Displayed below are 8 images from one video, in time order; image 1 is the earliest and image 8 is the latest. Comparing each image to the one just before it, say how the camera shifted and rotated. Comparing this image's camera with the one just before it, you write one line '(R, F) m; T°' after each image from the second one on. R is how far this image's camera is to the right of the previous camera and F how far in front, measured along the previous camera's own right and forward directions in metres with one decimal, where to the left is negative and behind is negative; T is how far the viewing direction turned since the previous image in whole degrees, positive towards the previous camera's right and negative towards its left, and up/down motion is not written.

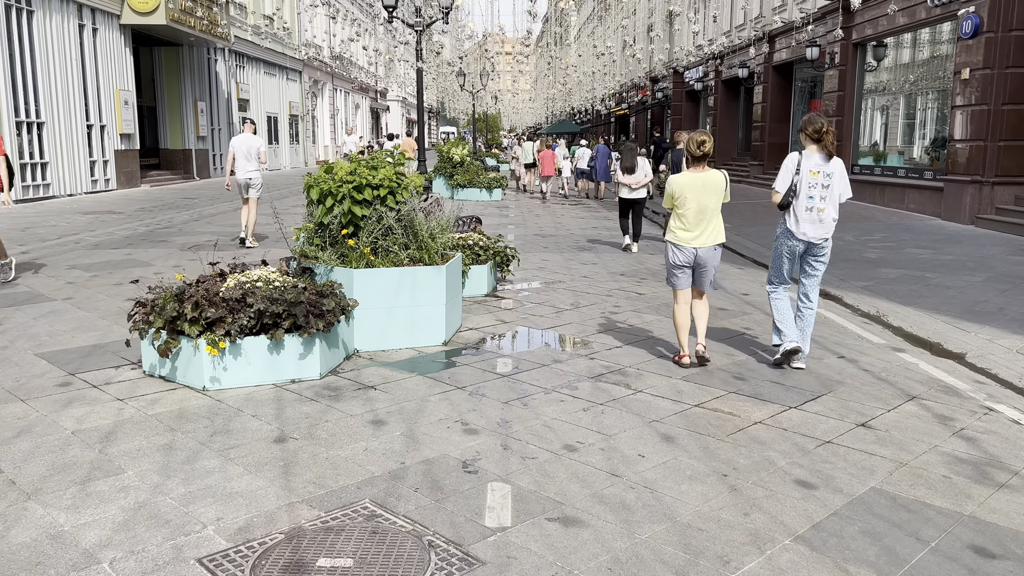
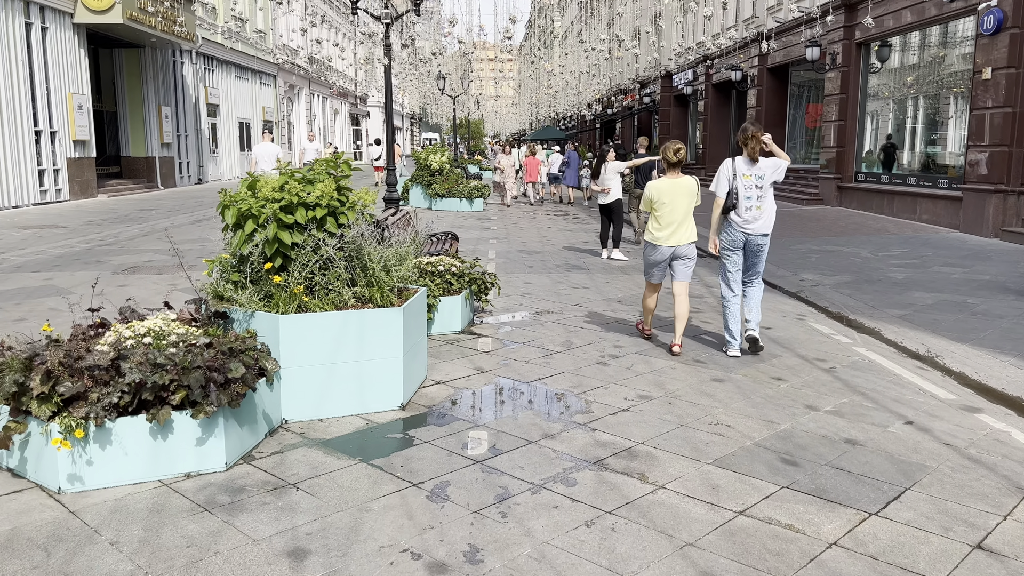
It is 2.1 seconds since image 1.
(+0.1, +1.4) m; +1°
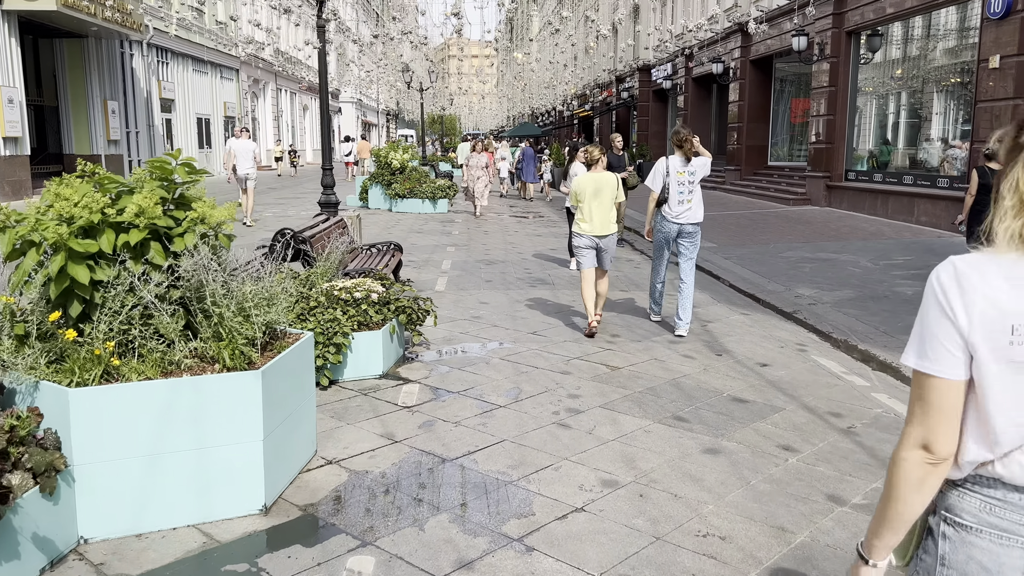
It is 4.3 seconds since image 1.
(+0.3, +1.4) m; +1°
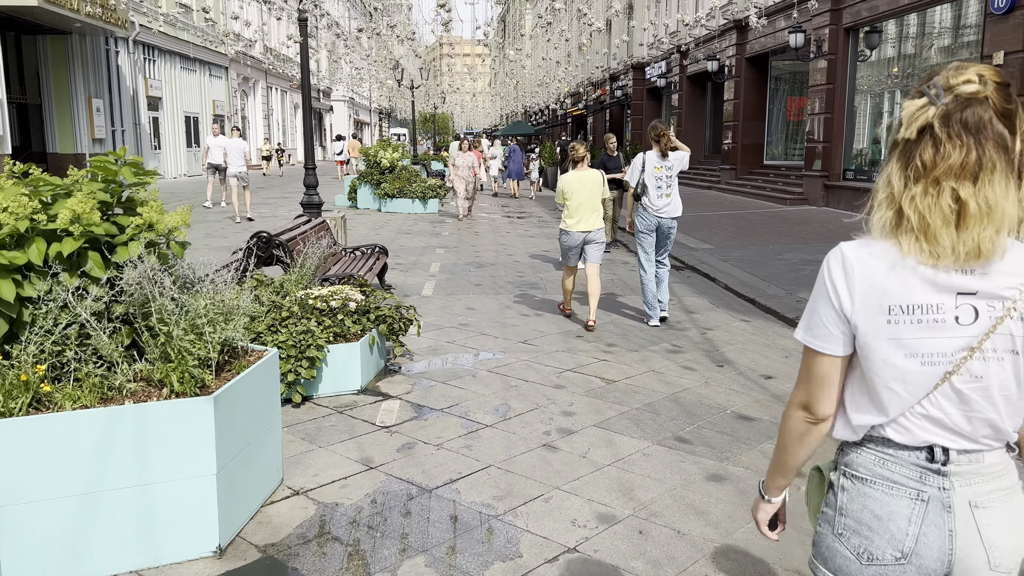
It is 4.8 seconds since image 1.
(0.0, +0.4) m; 0°
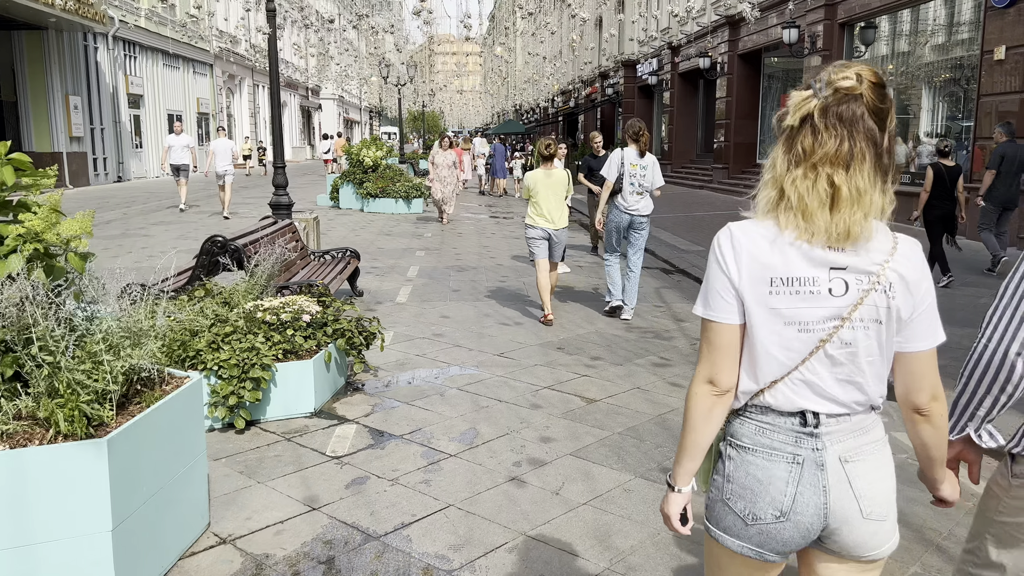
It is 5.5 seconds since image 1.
(+0.1, +0.5) m; 0°
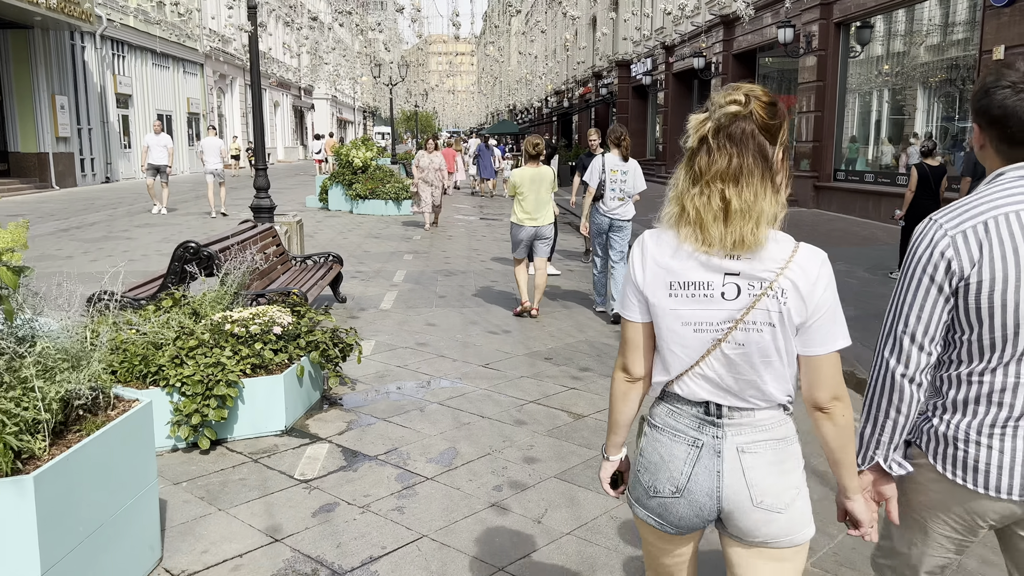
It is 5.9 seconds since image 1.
(+0.1, +0.2) m; 0°
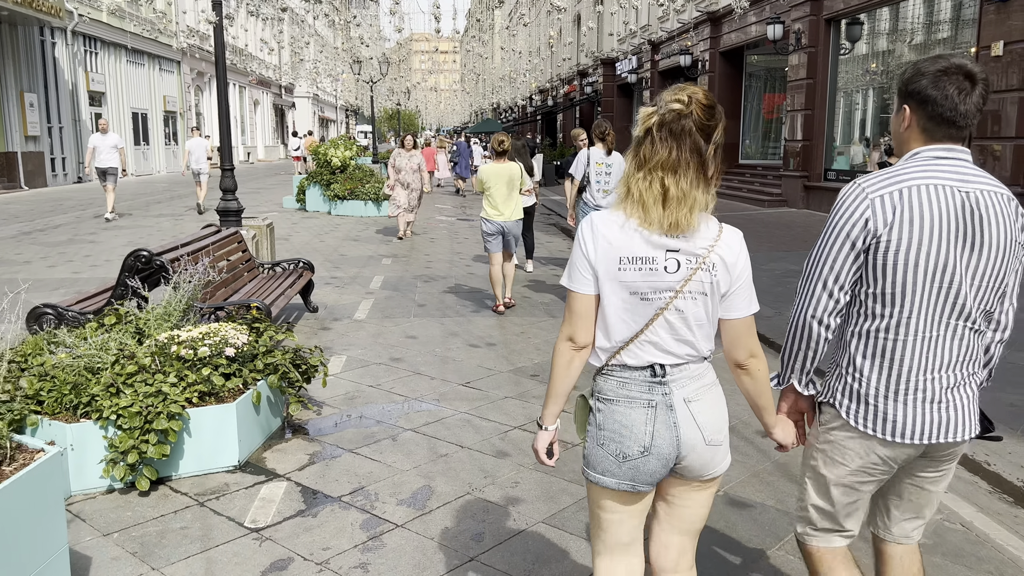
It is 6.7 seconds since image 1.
(0.0, +0.5) m; +1°
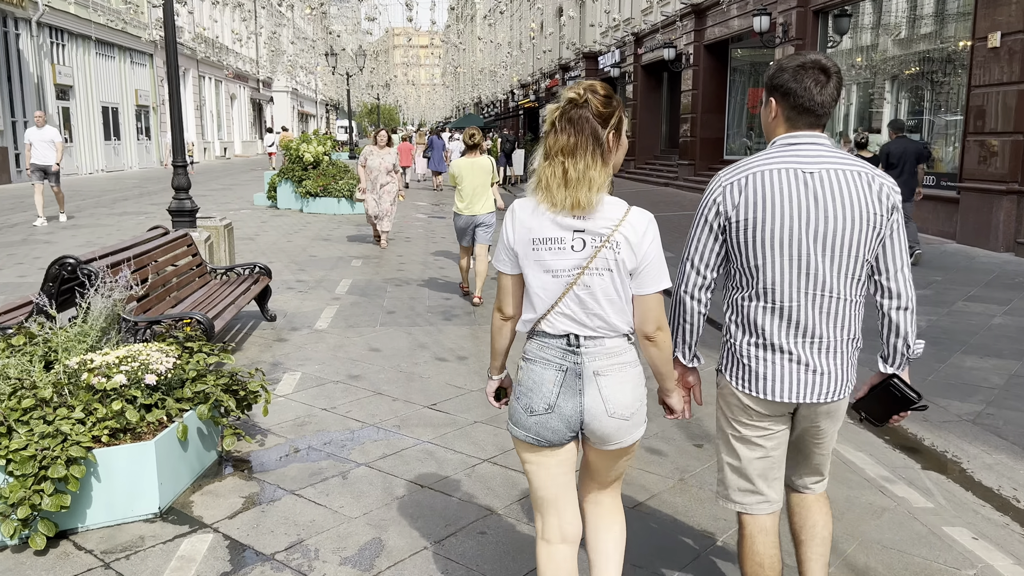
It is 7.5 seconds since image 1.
(+0.1, +0.5) m; +1°
